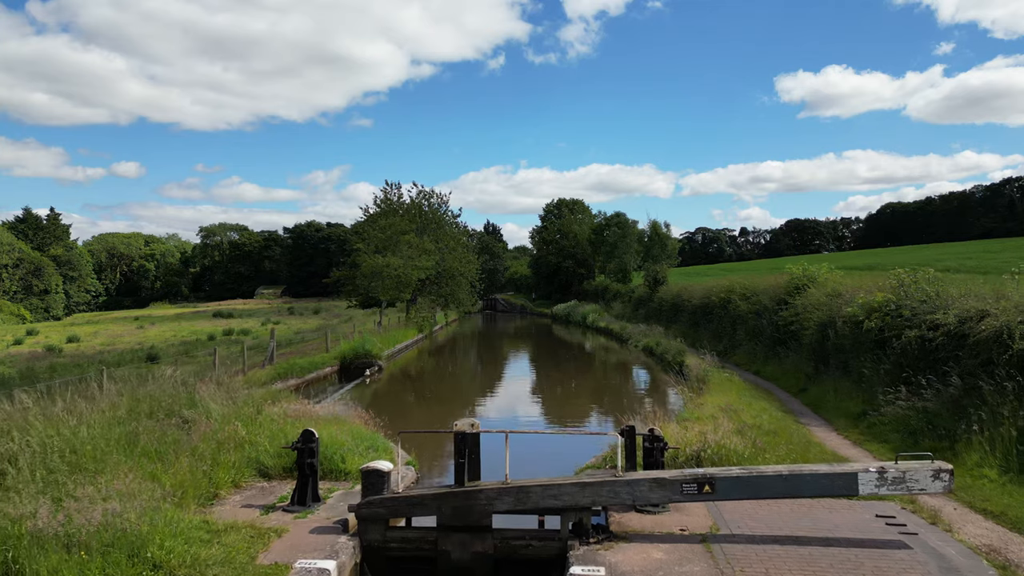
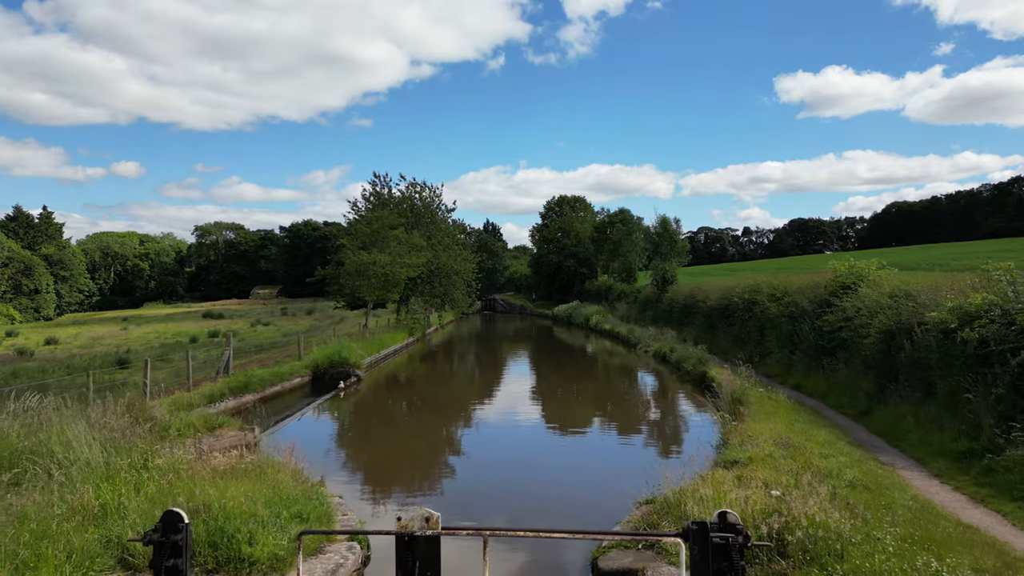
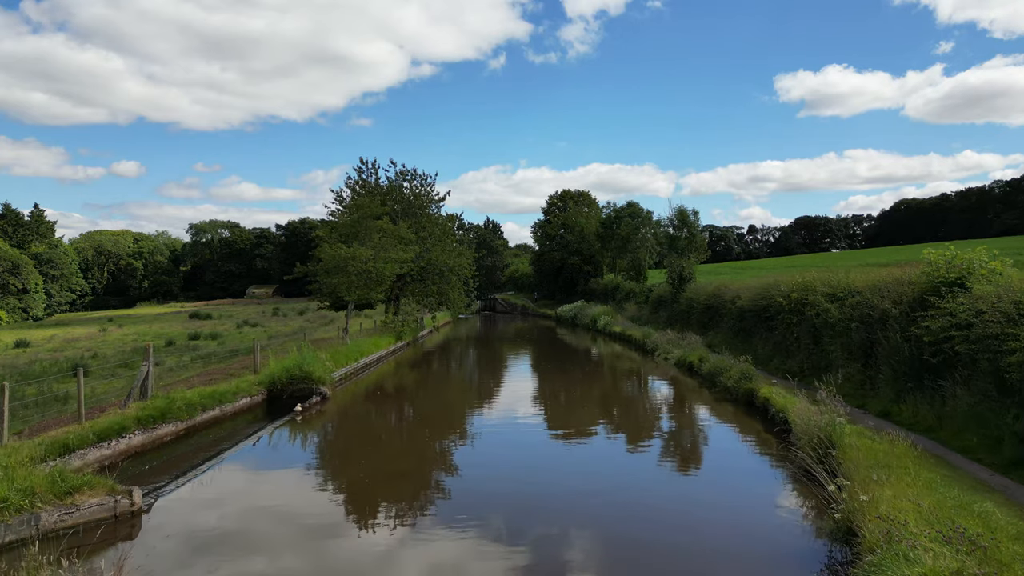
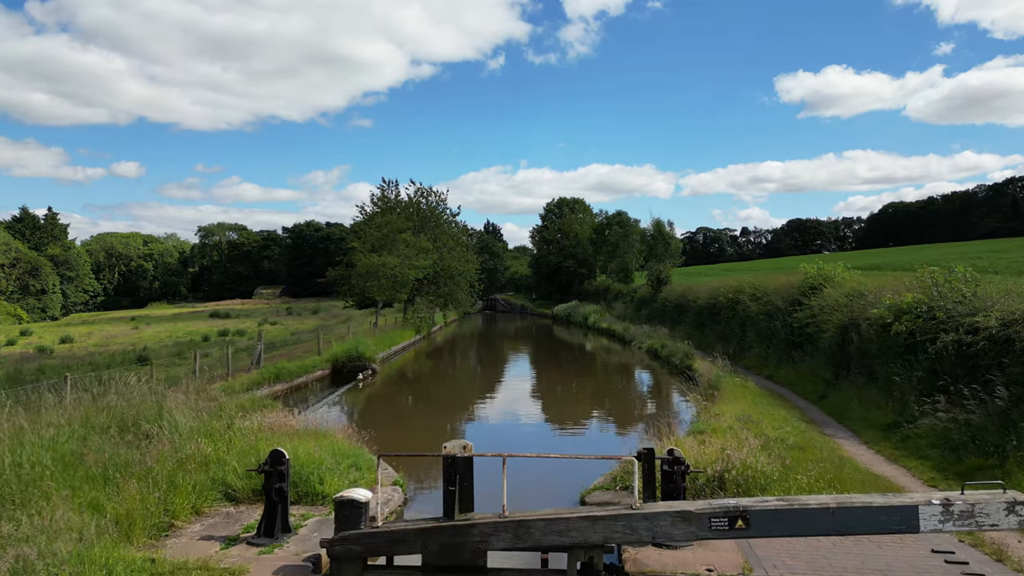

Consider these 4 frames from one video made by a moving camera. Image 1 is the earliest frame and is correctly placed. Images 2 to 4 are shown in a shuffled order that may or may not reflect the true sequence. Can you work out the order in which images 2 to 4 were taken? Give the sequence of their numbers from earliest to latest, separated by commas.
4, 2, 3
